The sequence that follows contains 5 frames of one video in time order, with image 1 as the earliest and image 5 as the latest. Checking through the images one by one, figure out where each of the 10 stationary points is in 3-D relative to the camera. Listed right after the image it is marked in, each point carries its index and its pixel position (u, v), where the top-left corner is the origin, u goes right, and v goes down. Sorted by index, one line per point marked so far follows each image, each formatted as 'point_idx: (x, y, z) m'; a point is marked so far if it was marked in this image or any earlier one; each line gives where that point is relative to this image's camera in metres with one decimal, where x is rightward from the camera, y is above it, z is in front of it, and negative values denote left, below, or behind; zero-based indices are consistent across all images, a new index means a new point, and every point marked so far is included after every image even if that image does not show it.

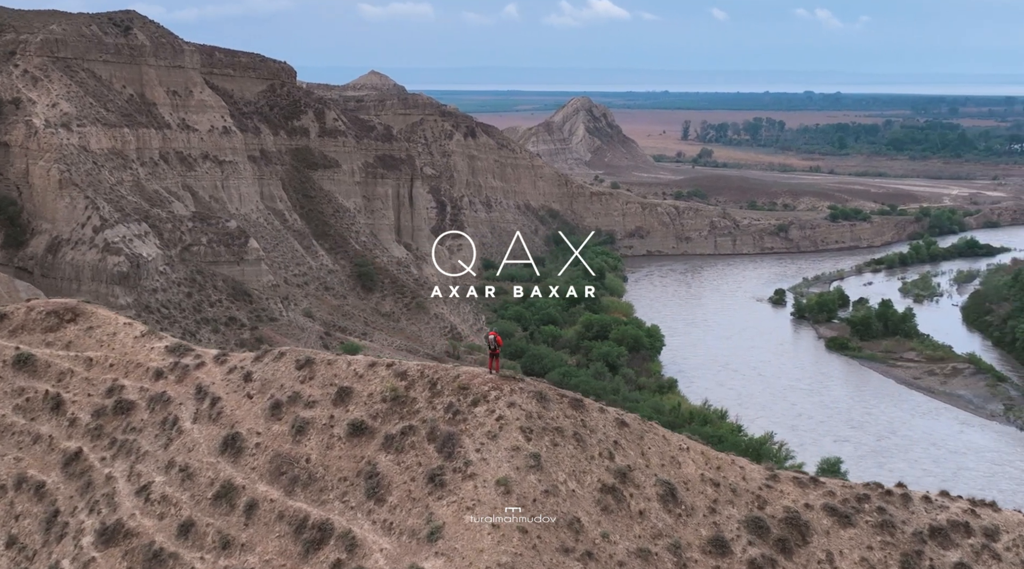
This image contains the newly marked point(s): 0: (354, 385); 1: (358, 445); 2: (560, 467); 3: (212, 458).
0: (-2.2, -1.4, +14.8) m
1: (-2.0, -2.1, +13.8) m
2: (+0.6, -2.3, +12.9) m
3: (-4.2, -2.5, +14.7) m
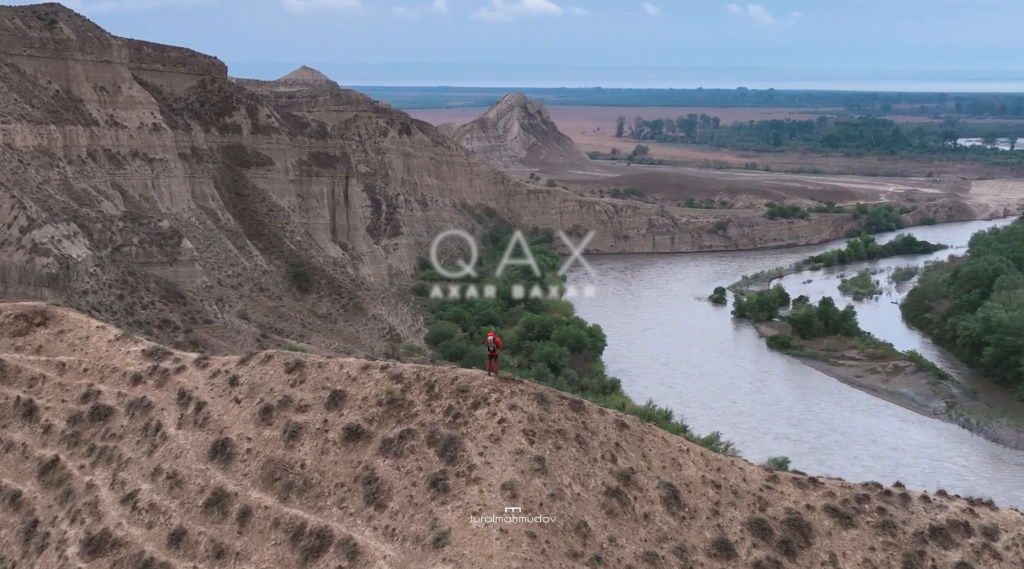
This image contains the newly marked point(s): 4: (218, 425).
0: (-2.3, -1.4, +14.4) m
1: (-2.1, -2.1, +13.5) m
2: (+0.6, -2.3, +12.7) m
3: (-4.3, -2.5, +14.3) m
4: (-4.2, -2.0, +14.9) m
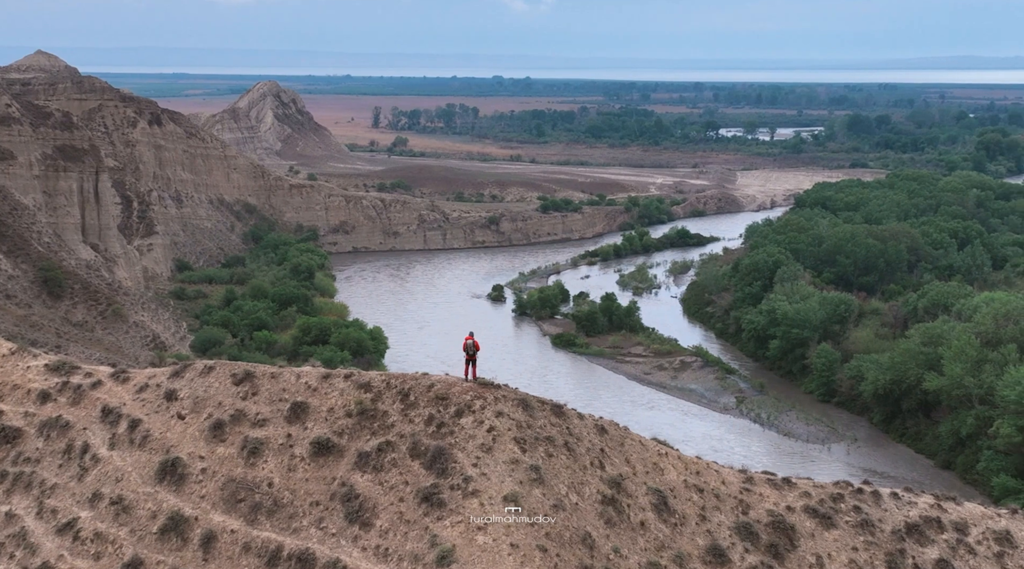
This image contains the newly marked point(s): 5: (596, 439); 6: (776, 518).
0: (-2.6, -1.5, +13.5) m
1: (-2.3, -2.2, +12.6) m
2: (+0.5, -2.3, +12.2) m
3: (-4.6, -2.5, +13.0) m
4: (-4.6, -2.1, +13.6) m
5: (+1.1, -1.9, +13.2) m
6: (+3.4, -3.0, +13.4) m
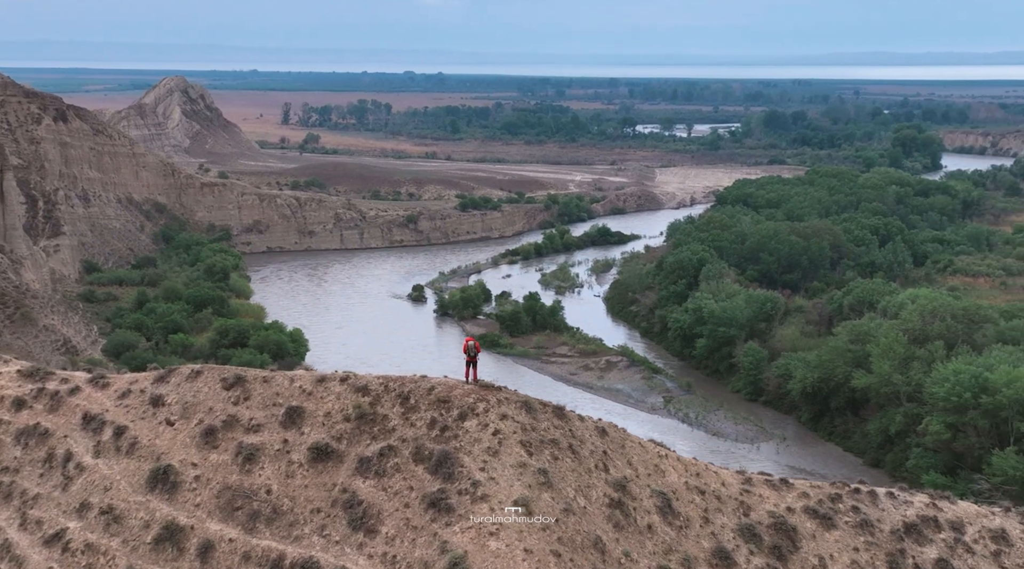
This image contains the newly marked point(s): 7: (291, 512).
0: (-2.6, -1.5, +13.2) m
1: (-2.2, -2.2, +12.3) m
2: (+0.6, -2.3, +12.0) m
3: (-4.5, -2.6, +12.6) m
4: (-4.6, -2.1, +13.2) m
5: (+1.1, -1.9, +13.1) m
6: (+3.4, -3.0, +13.3) m
7: (-2.6, -2.6, +12.0) m
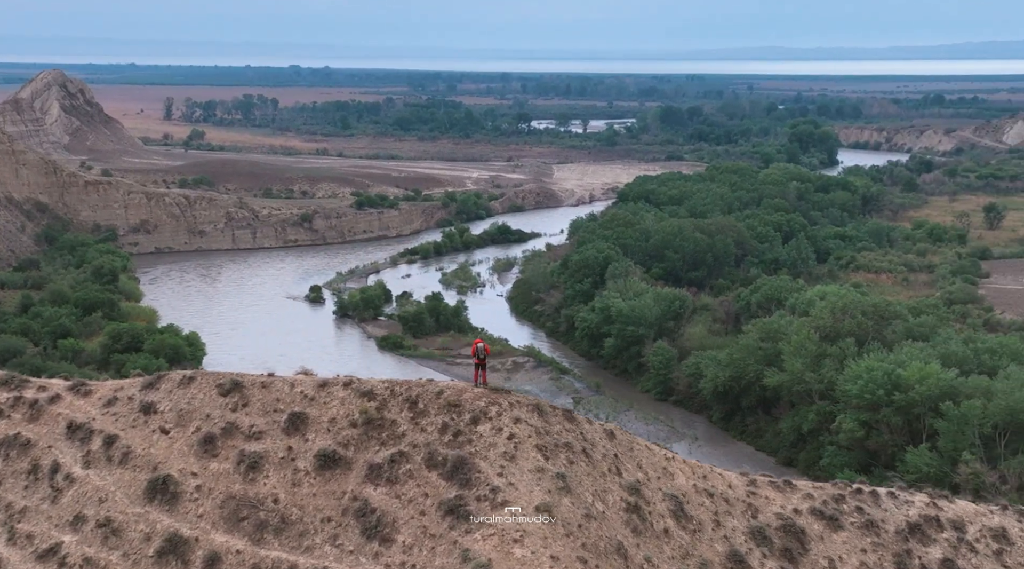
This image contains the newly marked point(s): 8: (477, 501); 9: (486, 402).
0: (-2.5, -1.5, +12.8) m
1: (-2.0, -2.2, +12.0) m
2: (+0.8, -2.3, +11.8) m
3: (-4.4, -2.6, +12.2) m
4: (-4.5, -2.2, +12.8) m
5: (+1.2, -2.0, +12.9) m
6: (+3.5, -3.0, +13.3) m
7: (-2.4, -2.7, +11.7) m
8: (-0.4, -2.3, +11.2) m
9: (-0.3, -1.4, +12.4) m
